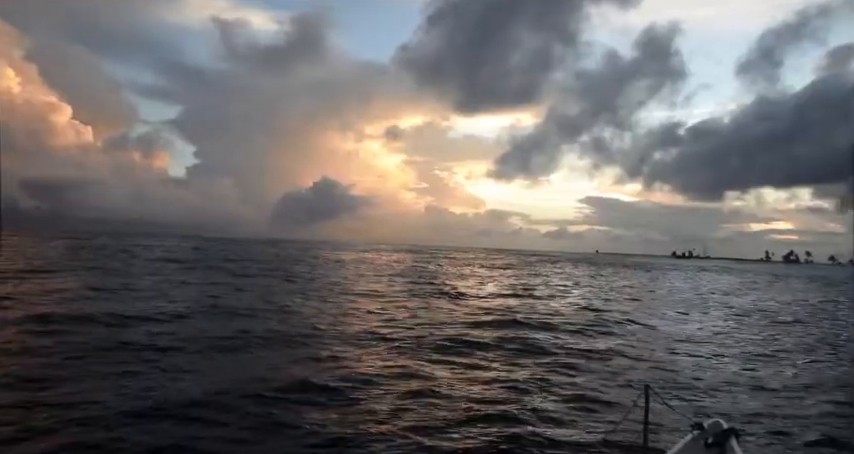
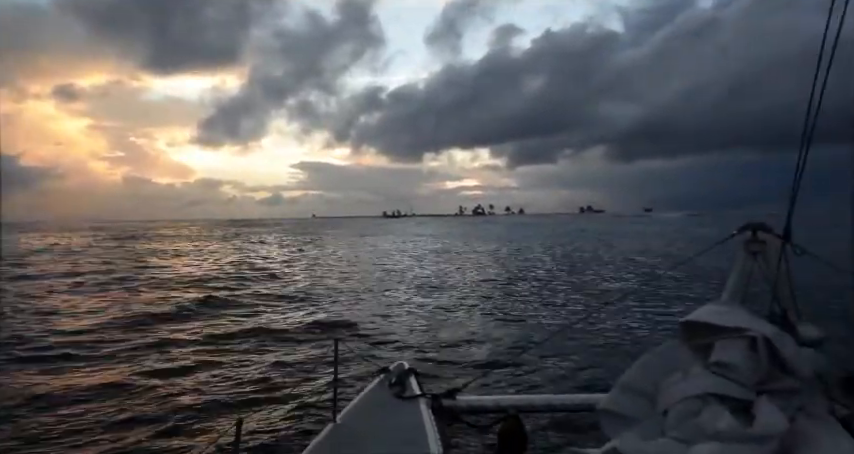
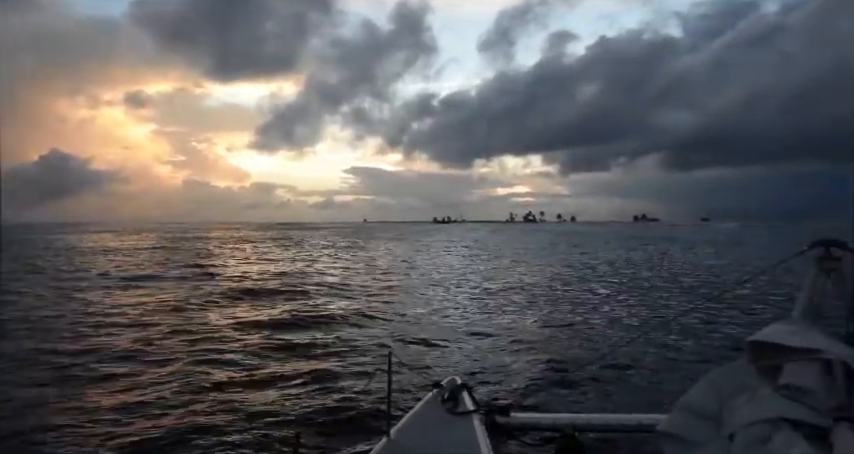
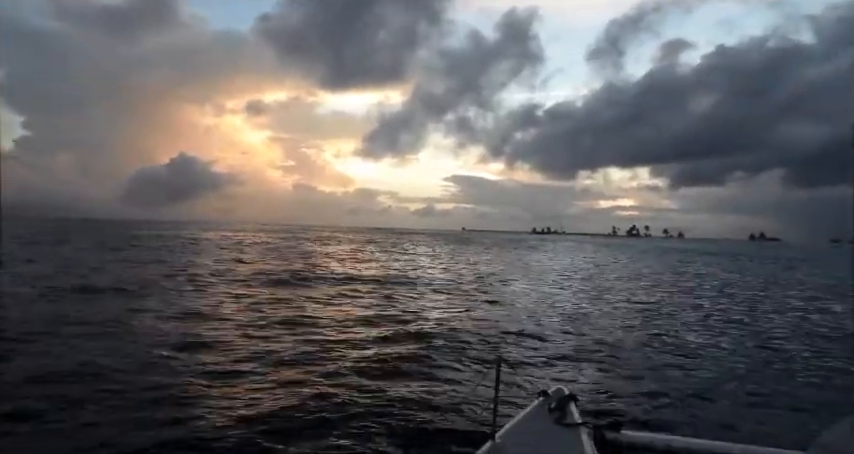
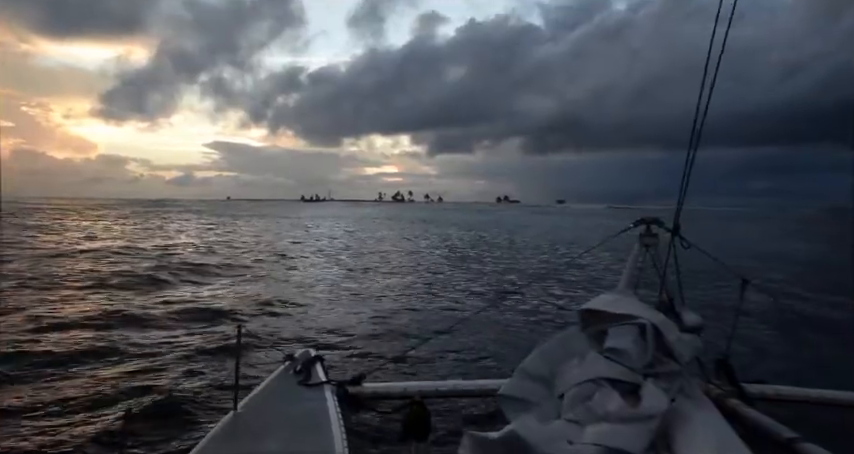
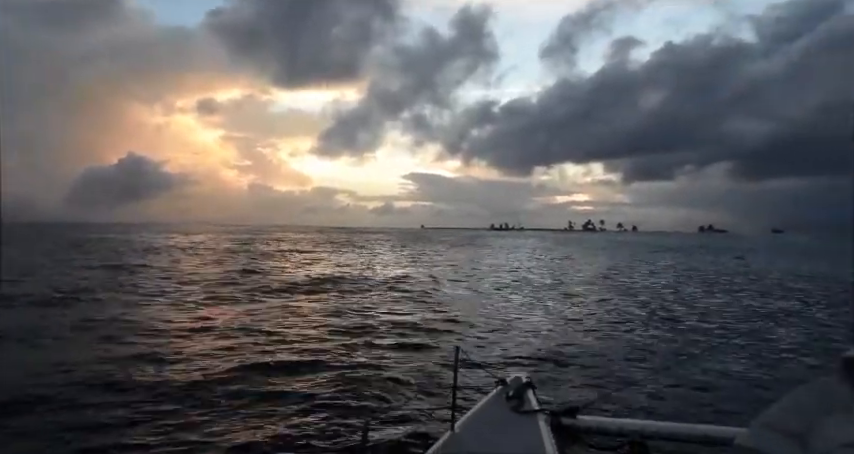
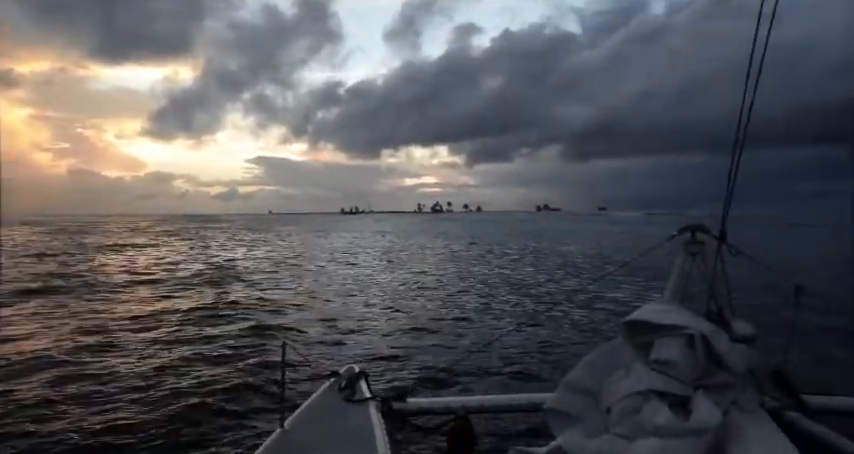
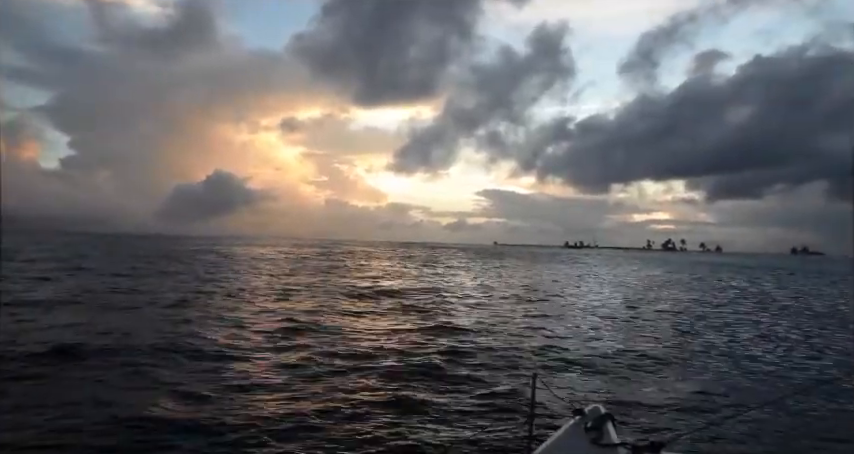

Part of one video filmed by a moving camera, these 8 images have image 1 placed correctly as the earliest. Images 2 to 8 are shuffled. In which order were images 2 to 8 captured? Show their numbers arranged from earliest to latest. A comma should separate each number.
8, 4, 6, 3, 2, 7, 5
